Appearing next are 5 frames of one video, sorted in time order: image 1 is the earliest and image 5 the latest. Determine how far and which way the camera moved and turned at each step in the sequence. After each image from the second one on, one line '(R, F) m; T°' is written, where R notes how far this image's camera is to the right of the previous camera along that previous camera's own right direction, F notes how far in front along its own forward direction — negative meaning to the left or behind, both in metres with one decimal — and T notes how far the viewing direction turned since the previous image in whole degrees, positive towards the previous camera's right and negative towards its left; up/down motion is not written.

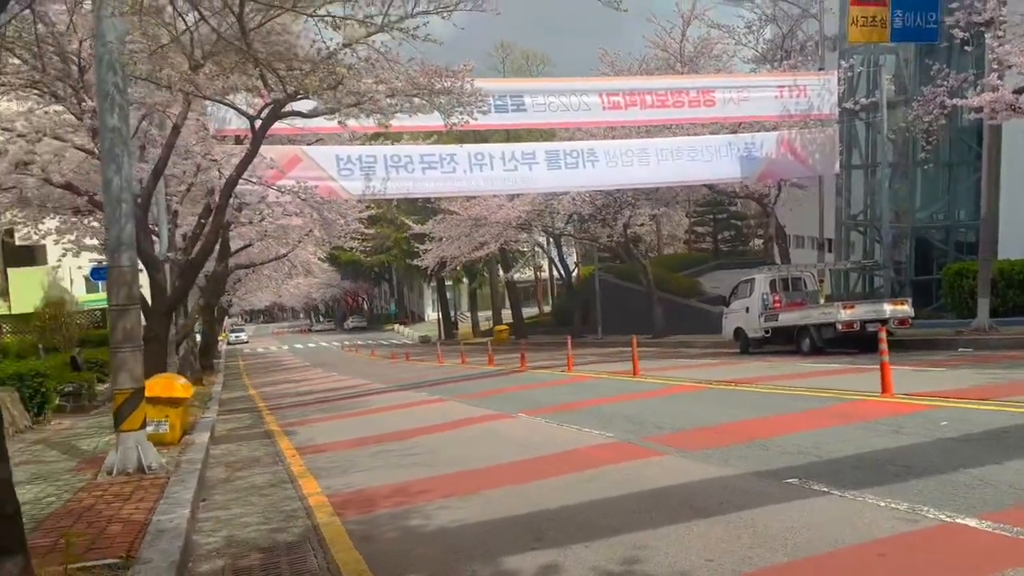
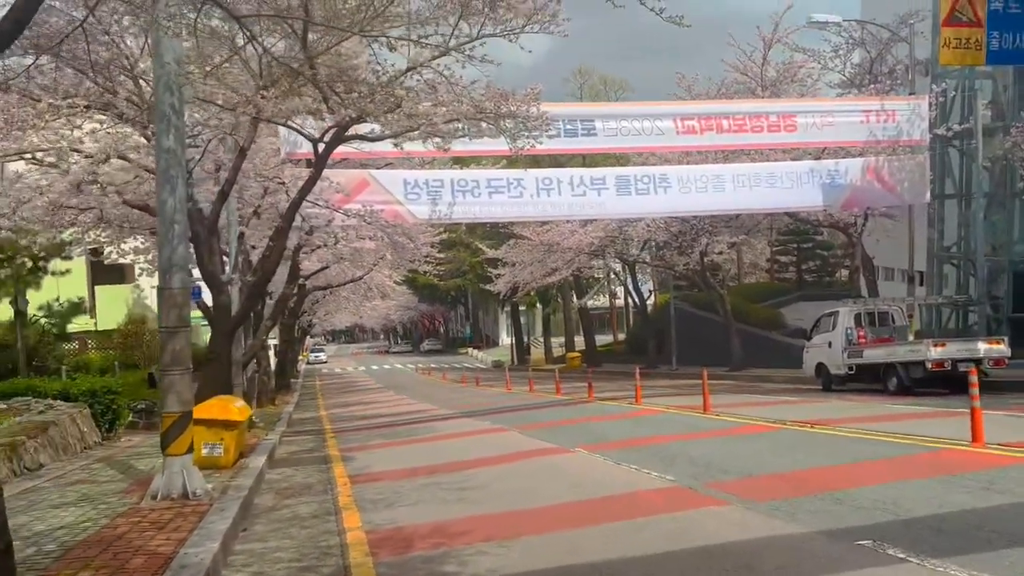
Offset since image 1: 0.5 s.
(+0.2, +0.4) m; -5°
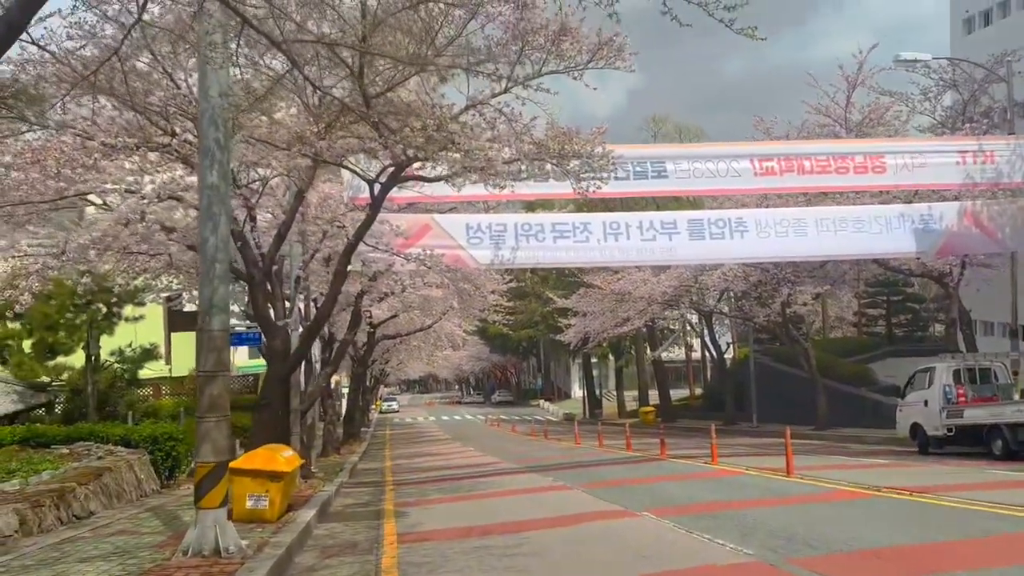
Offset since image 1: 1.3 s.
(+0.2, +0.7) m; -5°
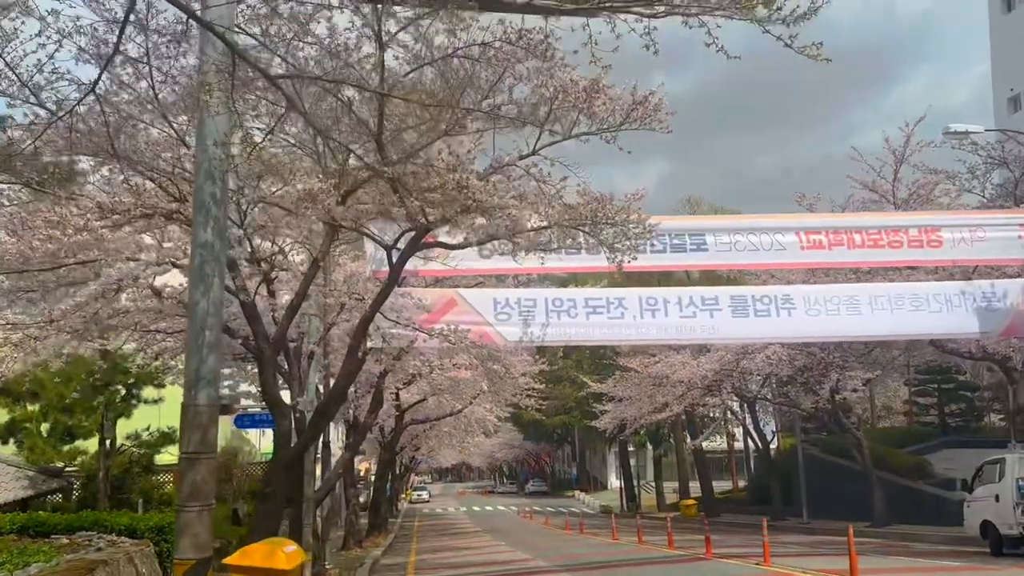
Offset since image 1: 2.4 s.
(+0.1, +1.0) m; -2°
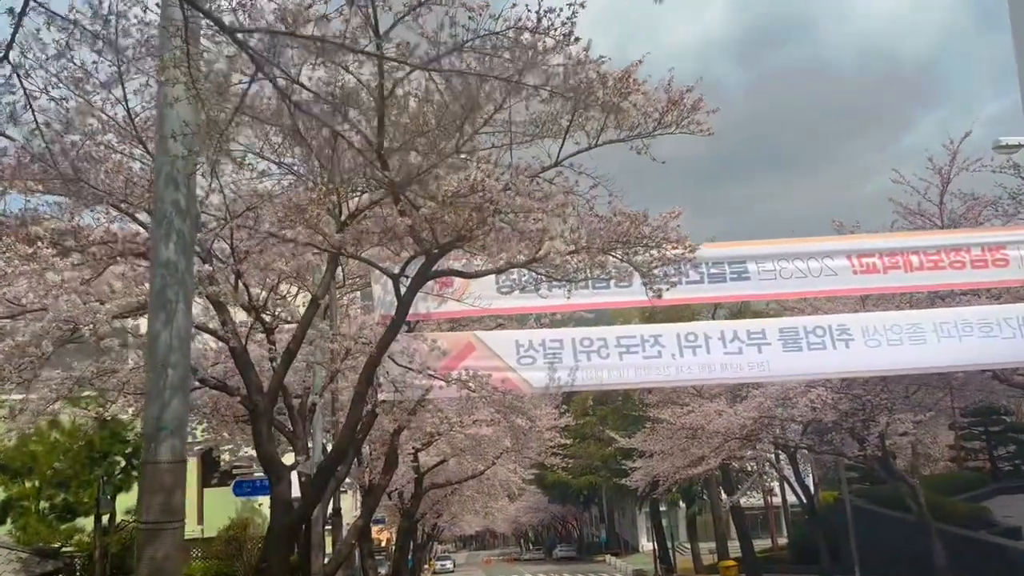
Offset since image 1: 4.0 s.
(-0.1, +1.4) m; -1°
